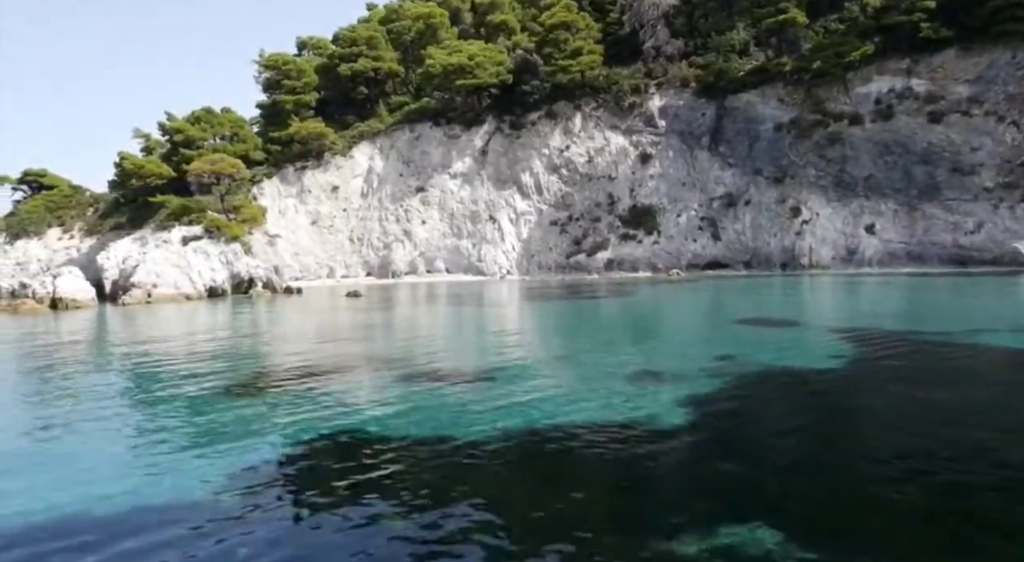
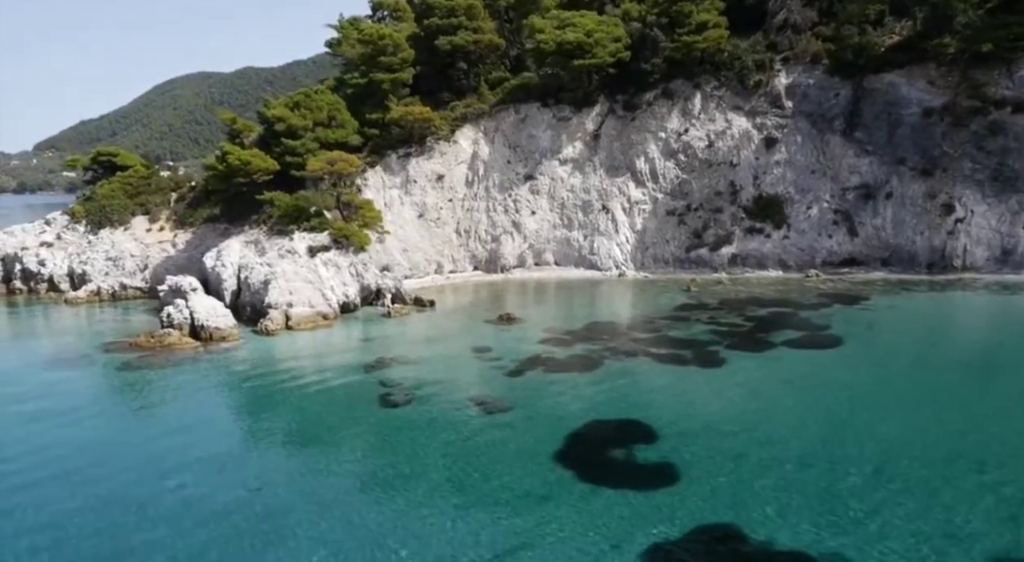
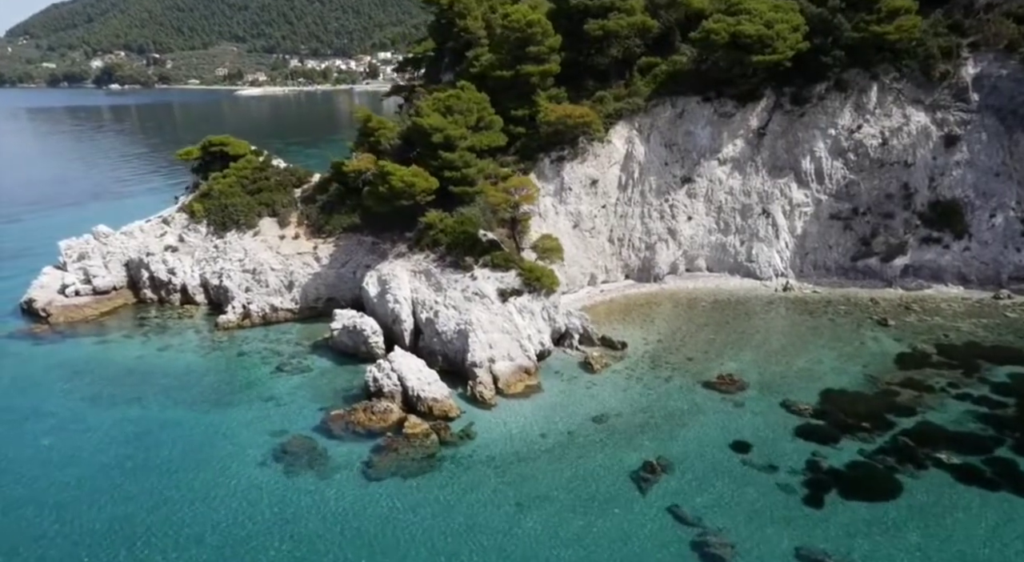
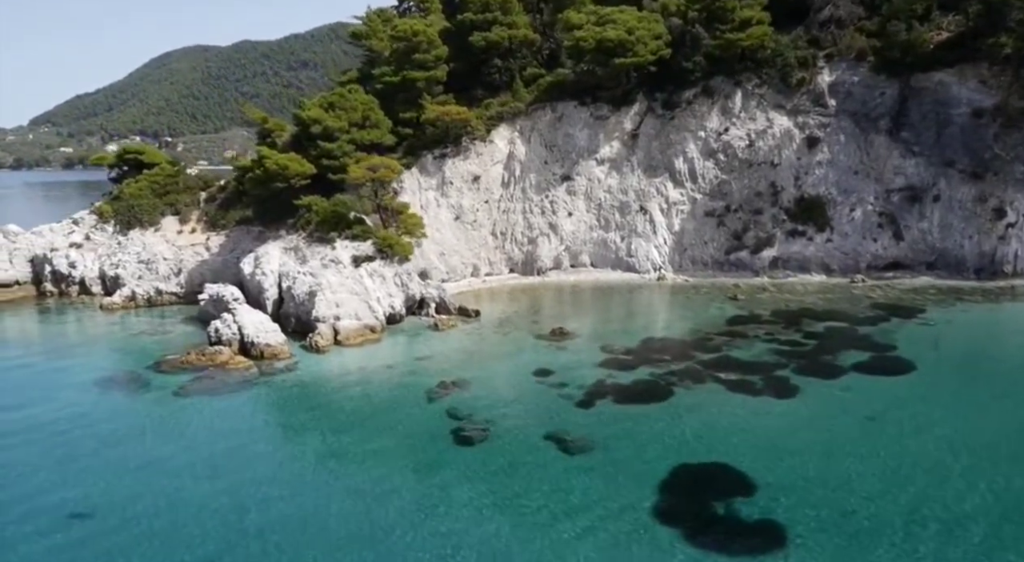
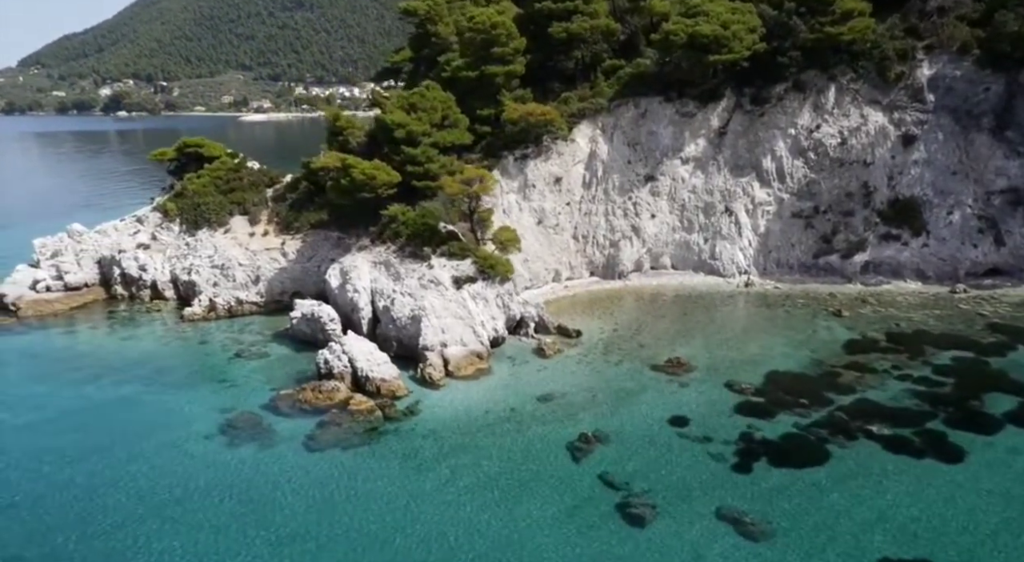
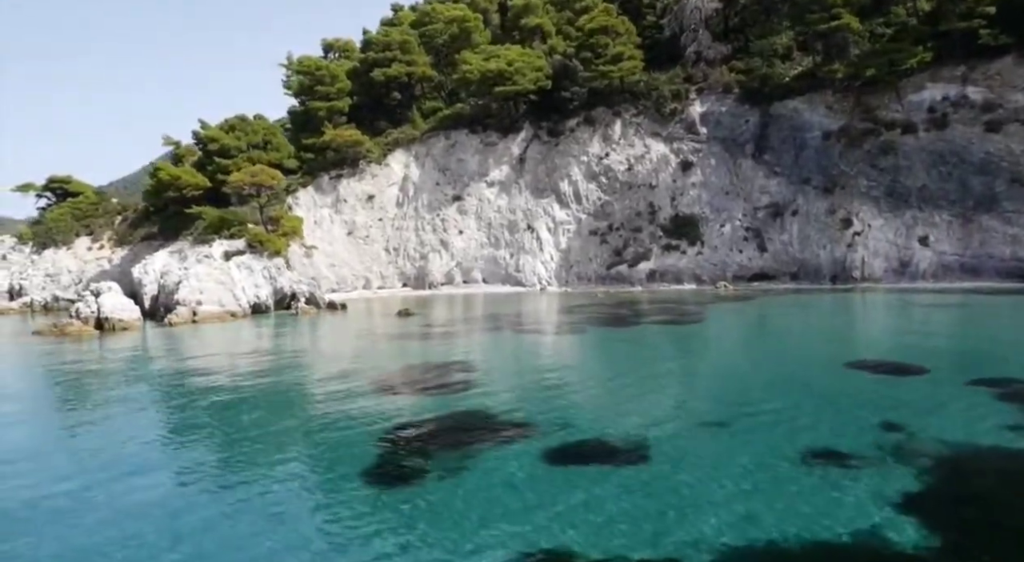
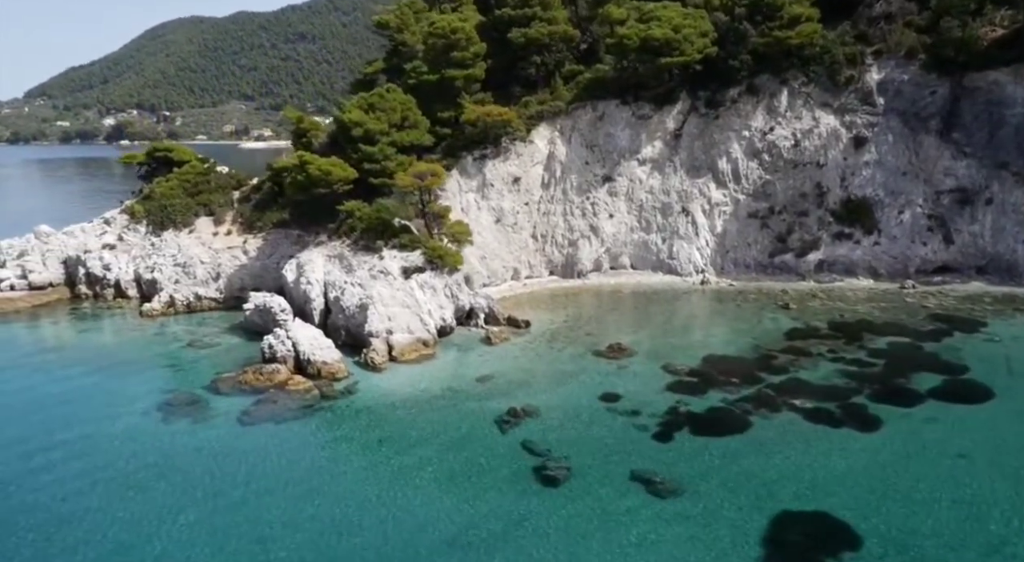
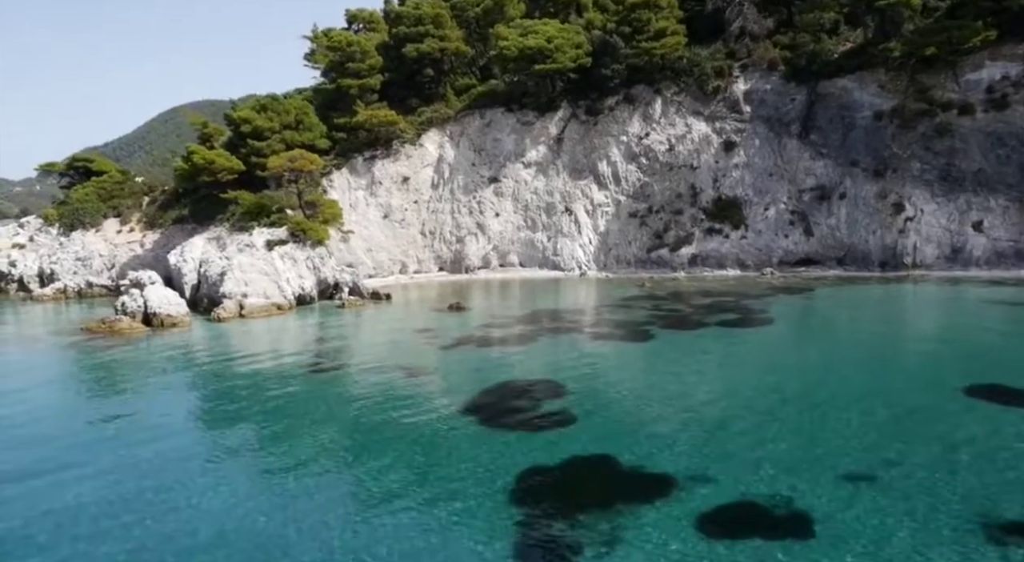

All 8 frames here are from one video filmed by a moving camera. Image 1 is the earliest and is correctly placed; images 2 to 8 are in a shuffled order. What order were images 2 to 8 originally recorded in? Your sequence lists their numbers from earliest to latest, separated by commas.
6, 8, 2, 4, 7, 5, 3
